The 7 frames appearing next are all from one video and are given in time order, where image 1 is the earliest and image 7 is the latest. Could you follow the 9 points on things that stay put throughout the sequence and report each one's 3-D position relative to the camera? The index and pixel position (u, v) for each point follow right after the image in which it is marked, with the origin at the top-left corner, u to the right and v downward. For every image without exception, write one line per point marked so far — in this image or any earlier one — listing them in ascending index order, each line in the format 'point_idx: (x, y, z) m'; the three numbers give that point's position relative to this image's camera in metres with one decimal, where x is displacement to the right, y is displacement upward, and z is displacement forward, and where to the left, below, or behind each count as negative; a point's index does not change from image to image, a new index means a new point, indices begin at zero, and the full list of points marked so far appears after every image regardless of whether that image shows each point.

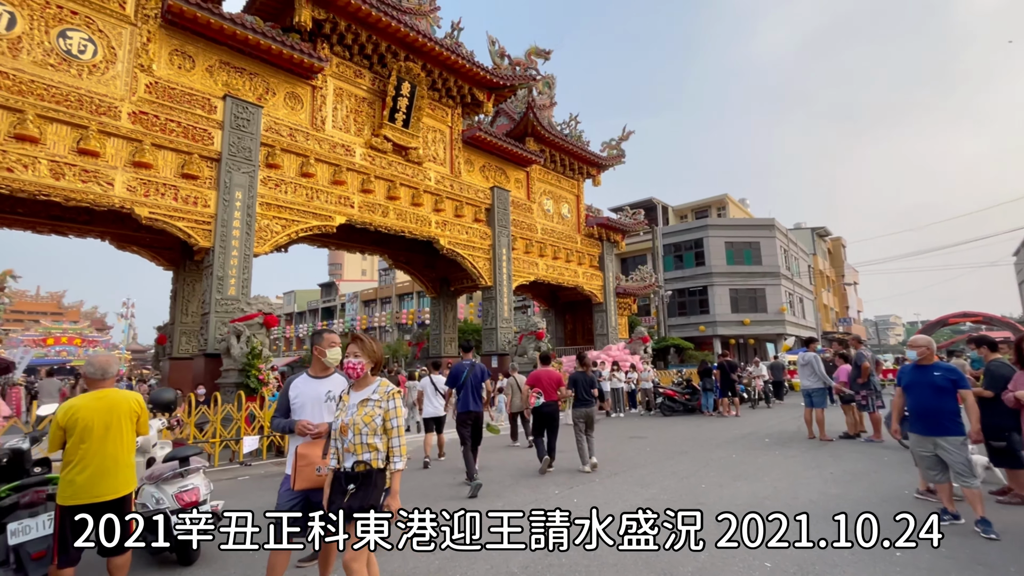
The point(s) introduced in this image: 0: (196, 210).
0: (-6.3, +1.6, +10.2) m
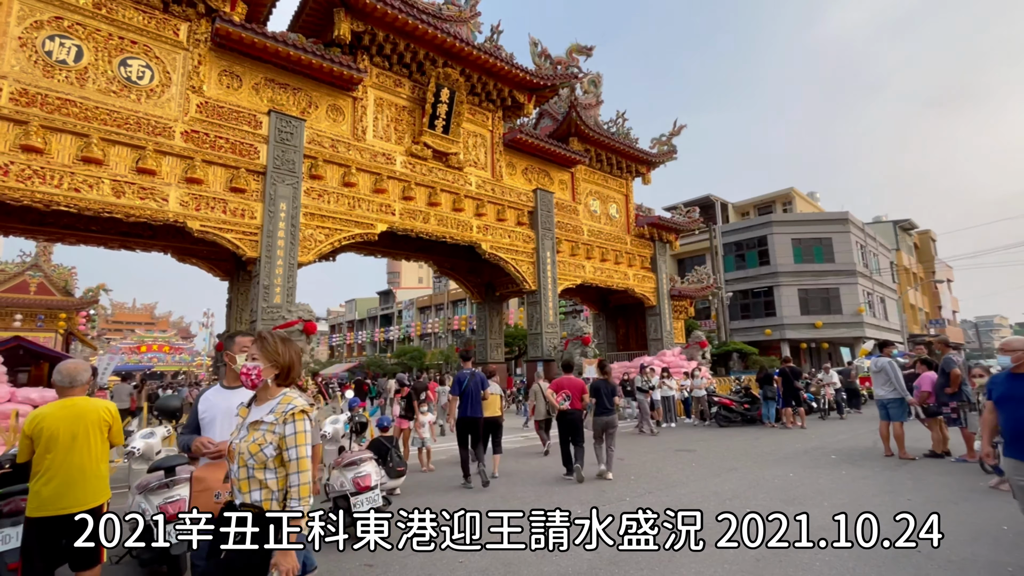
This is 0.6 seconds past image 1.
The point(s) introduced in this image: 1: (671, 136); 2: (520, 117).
0: (-5.6, +1.4, +10.6) m
1: (+6.0, +5.8, +19.4) m
2: (+0.2, +5.4, +16.2) m
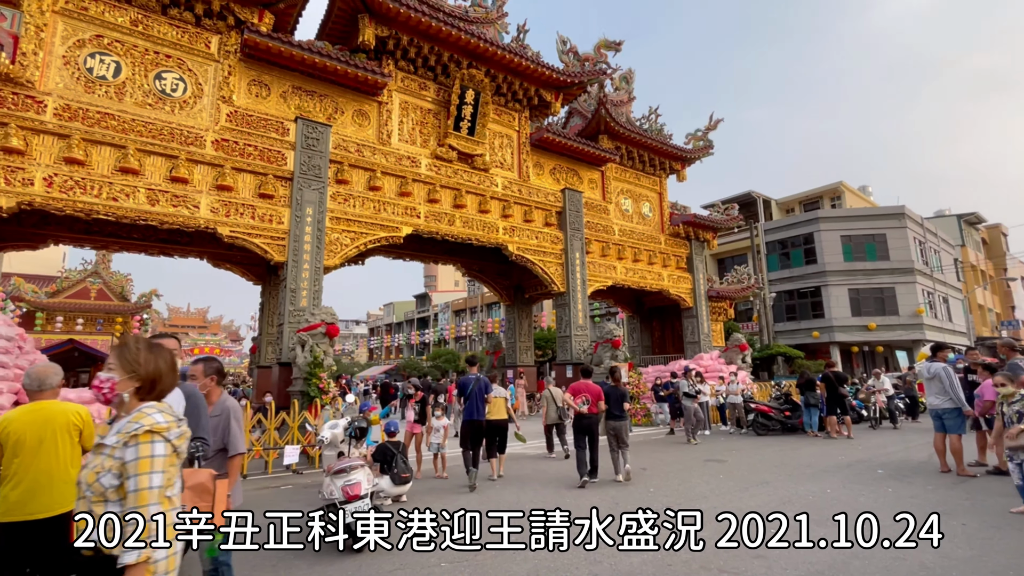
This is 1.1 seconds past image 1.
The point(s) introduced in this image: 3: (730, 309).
0: (-5.1, +1.3, +10.8) m
1: (+7.1, +5.7, +18.7) m
2: (+1.1, +5.4, +16.0) m
3: (+8.4, -0.8, +19.9) m
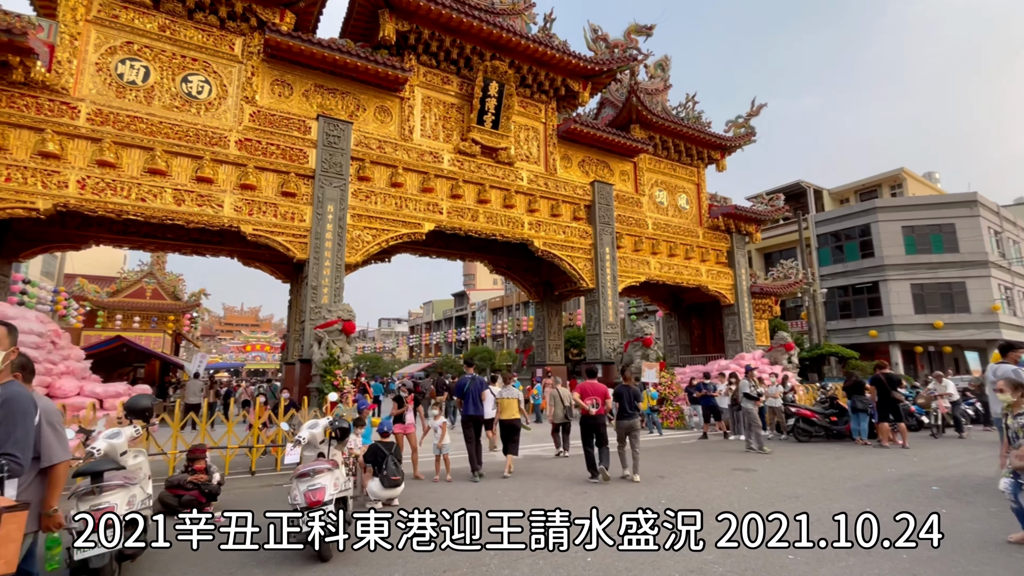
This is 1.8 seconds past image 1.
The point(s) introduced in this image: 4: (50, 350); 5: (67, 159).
0: (-4.6, +1.3, +10.9) m
1: (+8.2, +5.9, +17.7) m
2: (+1.9, +5.5, +15.5) m
3: (+9.6, -0.7, +18.7) m
4: (-7.3, -1.0, +8.1) m
5: (-8.0, +2.3, +9.2) m
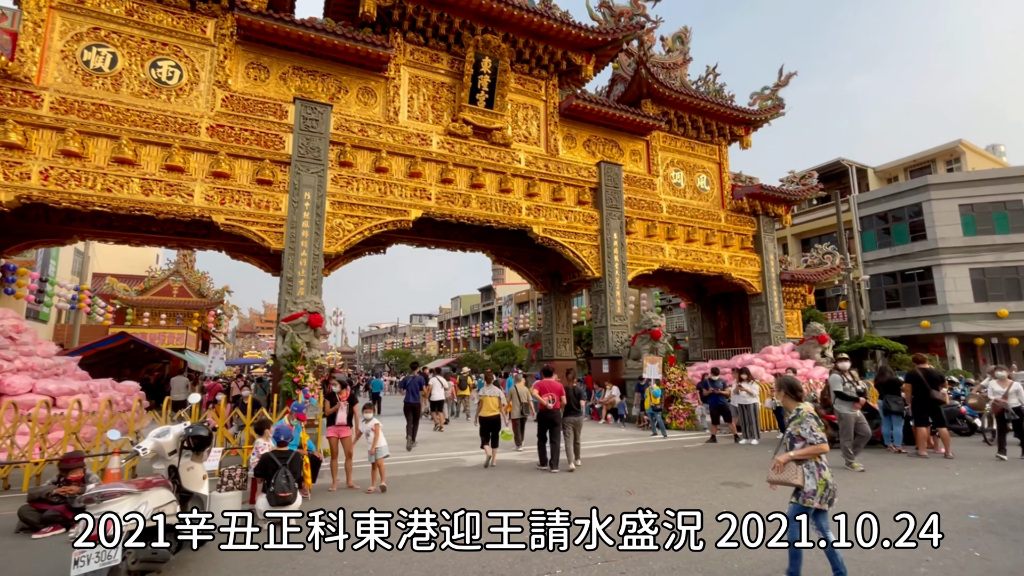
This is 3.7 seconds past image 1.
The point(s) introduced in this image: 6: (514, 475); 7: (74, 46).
0: (-4.9, +1.5, +10.4) m
1: (+8.3, +6.3, +16.1) m
2: (+1.9, +5.8, +14.4) m
3: (+9.9, -0.2, +17.1) m
4: (-7.8, -0.9, +7.8) m
5: (-8.4, +2.4, +9.0) m
6: (0.0, -2.5, +6.9) m
7: (-8.2, +4.5, +9.6) m
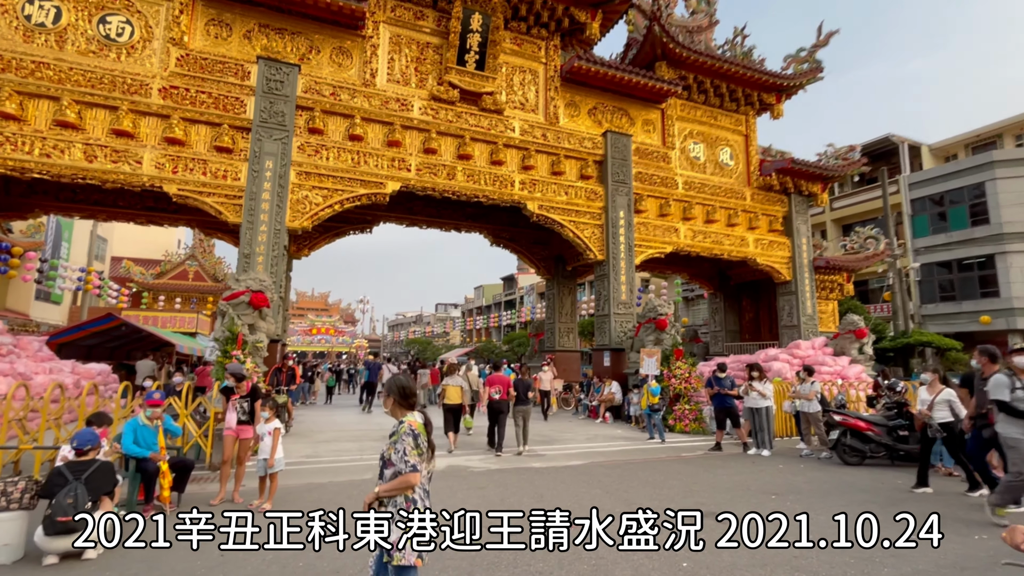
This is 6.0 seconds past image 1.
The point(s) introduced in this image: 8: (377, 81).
0: (-5.3, +1.9, +9.5) m
1: (+8.4, +6.6, +14.2) m
2: (+1.9, +6.2, +12.9) m
3: (+10.0, +0.1, +15.2) m
4: (-8.3, -0.5, +7.1) m
5: (-8.9, +2.8, +8.3) m
6: (-0.6, -2.2, +5.7) m
7: (-8.5, +5.0, +8.8) m
8: (-2.8, +4.4, +10.8) m
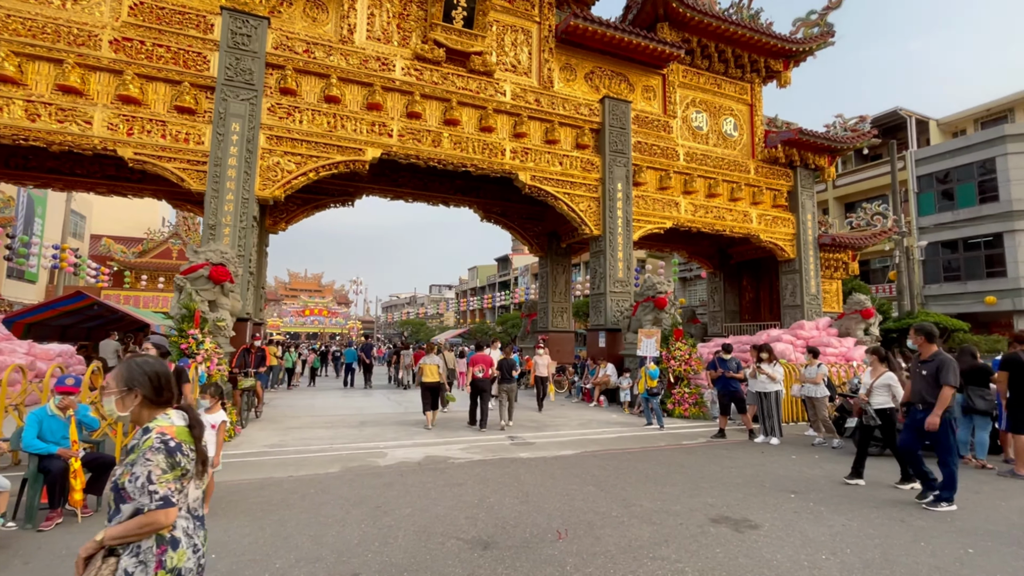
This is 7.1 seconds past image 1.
0: (-5.4, +2.4, +8.6) m
1: (+8.2, +7.2, +13.4) m
2: (+1.7, +6.7, +12.0) m
3: (+9.7, +0.7, +14.6) m
4: (-8.4, -0.1, +6.3) m
5: (-9.0, +3.3, +7.4) m
6: (-0.8, -1.9, +5.1) m
7: (-8.7, +5.4, +7.8) m
8: (-3.0, +4.8, +9.9) m
